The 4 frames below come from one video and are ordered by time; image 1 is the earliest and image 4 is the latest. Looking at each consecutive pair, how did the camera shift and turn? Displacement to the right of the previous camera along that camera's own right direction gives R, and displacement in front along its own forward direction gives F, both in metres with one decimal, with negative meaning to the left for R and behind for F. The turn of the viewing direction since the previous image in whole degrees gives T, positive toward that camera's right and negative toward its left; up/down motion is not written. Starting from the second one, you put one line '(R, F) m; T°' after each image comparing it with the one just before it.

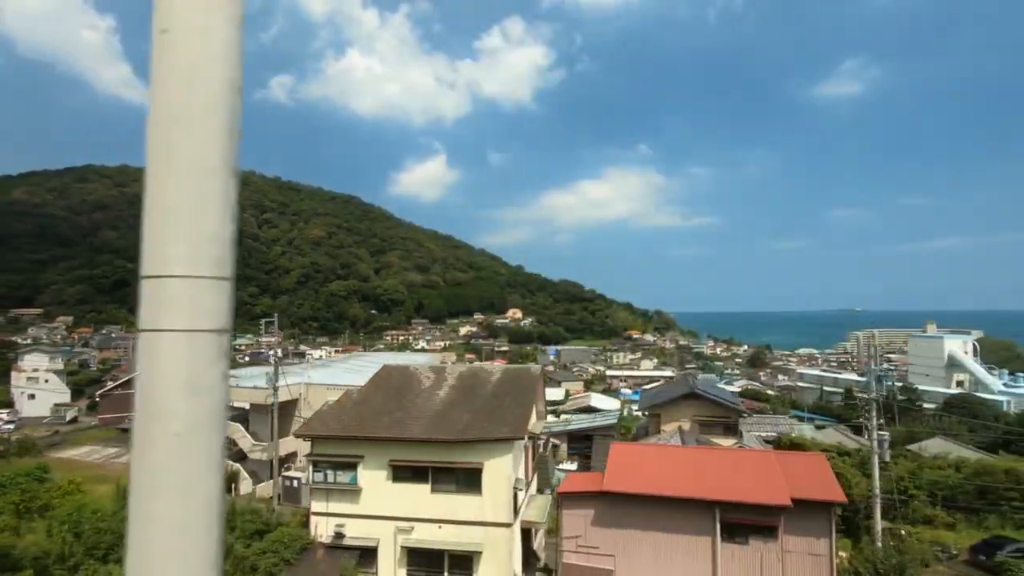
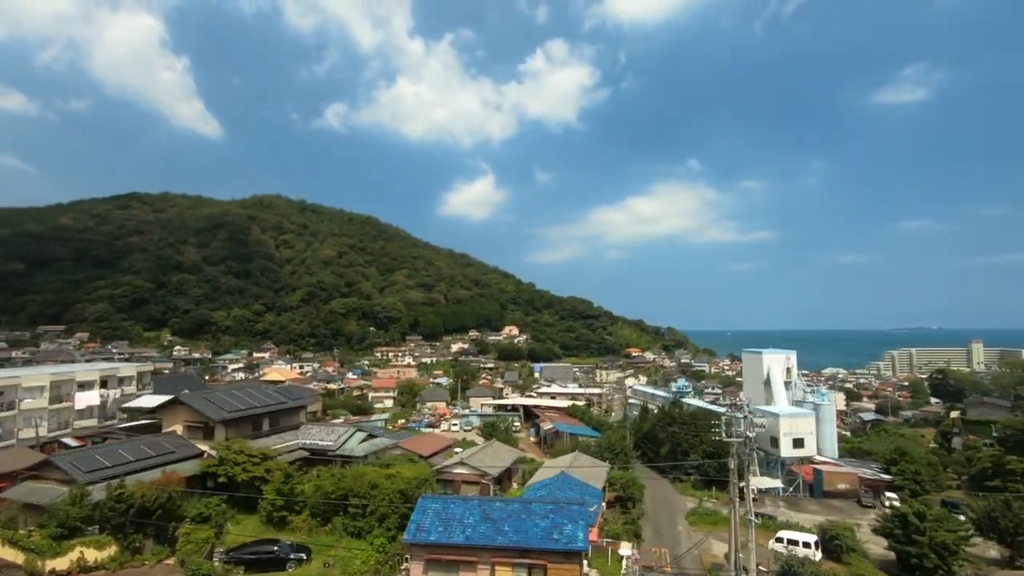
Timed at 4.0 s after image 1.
(+16.9, +0.3) m; -6°
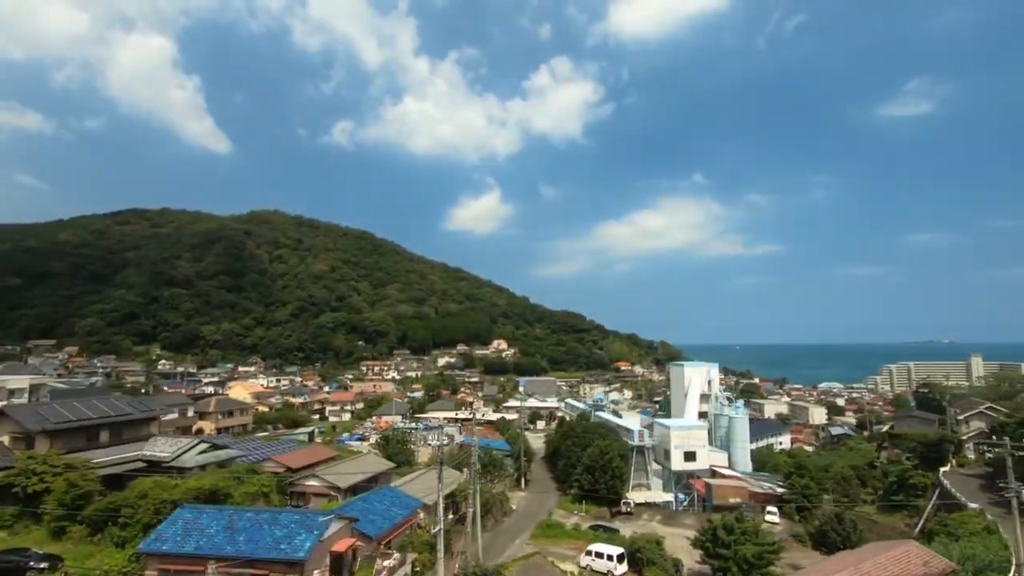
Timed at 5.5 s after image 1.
(+5.7, -0.1) m; -1°
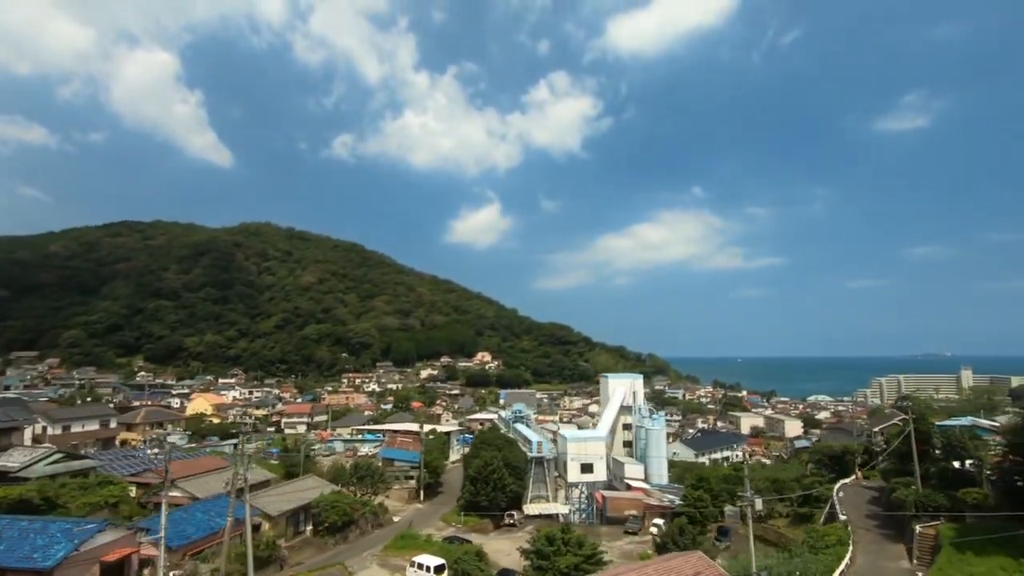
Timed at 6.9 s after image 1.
(+5.0, 0.0) m; 0°
